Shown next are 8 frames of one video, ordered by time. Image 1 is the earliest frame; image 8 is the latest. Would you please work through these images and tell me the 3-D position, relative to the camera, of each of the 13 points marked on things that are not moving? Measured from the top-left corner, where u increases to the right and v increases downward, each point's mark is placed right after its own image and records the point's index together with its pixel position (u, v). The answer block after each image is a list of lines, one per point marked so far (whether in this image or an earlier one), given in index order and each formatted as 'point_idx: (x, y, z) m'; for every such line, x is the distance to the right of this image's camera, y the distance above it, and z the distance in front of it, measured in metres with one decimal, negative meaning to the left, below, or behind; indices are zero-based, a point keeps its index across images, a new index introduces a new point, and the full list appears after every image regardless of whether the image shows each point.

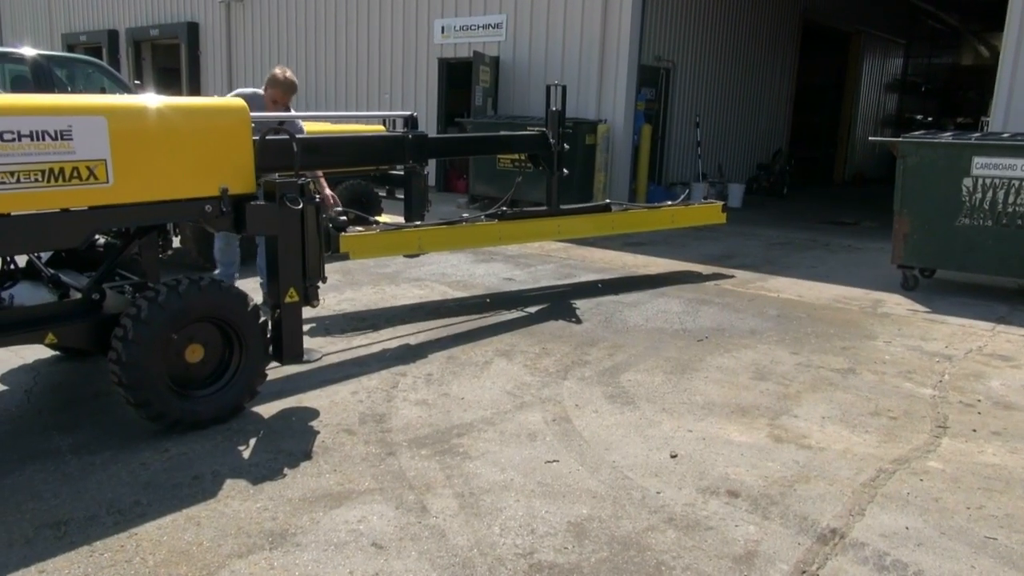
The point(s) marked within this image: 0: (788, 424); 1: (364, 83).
0: (+1.5, -0.7, +4.1) m
1: (-2.7, +3.9, +14.7) m
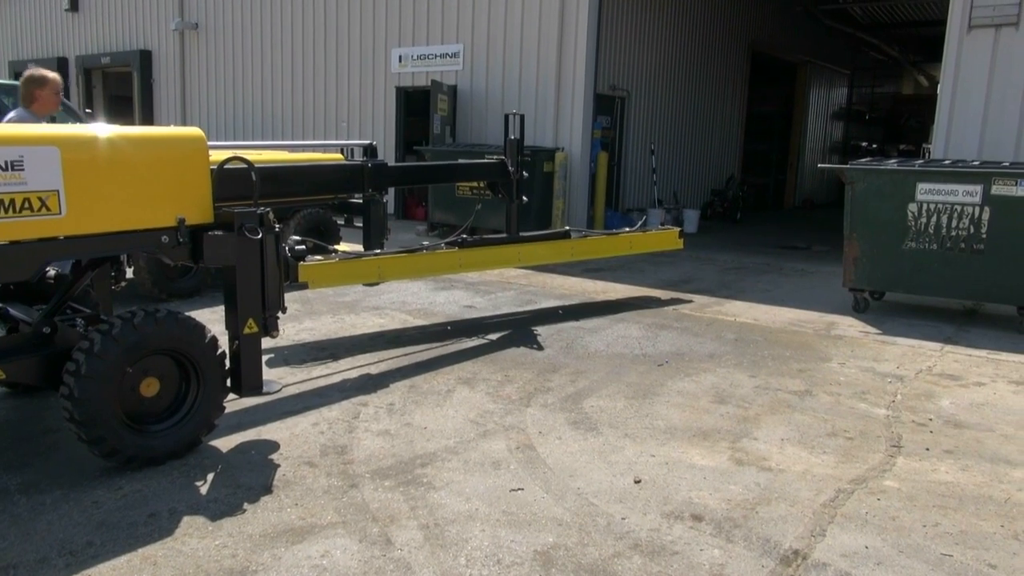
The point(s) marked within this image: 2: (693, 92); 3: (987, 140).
0: (+1.3, -0.8, +4.2) m
1: (-3.5, +3.3, +14.6) m
2: (+3.7, +4.1, +16.3) m
3: (+5.2, +1.6, +8.7) m
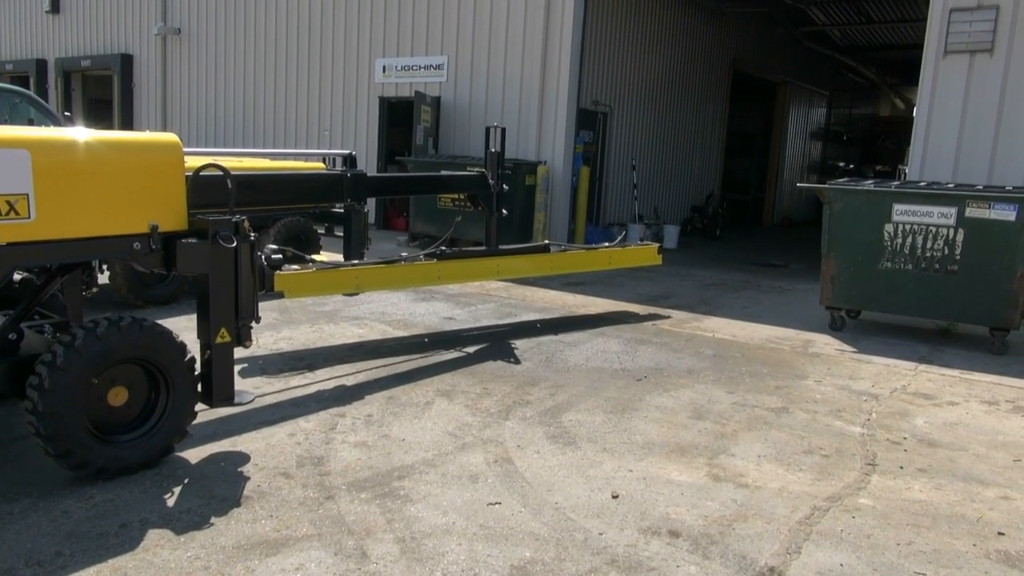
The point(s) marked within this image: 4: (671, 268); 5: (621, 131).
0: (+1.1, -0.9, +4.2) m
1: (-3.8, +3.2, +14.6) m
2: (+3.4, +3.7, +16.5) m
3: (+5.0, +1.4, +8.9) m
4: (+2.3, +0.3, +11.4) m
5: (+2.0, +2.9, +14.6) m
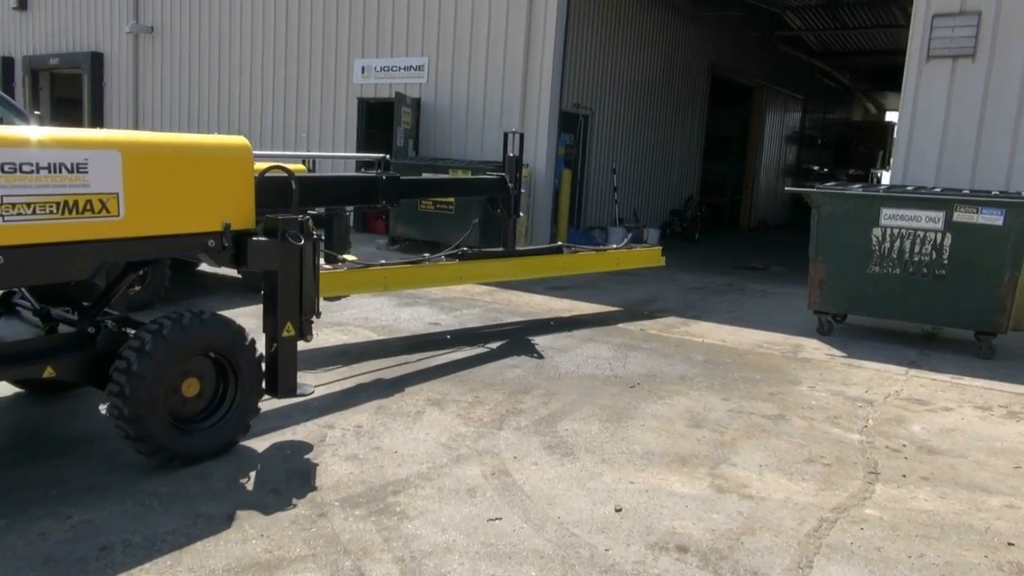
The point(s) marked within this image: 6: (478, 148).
0: (+1.1, -1.0, +4.1) m
1: (-4.2, +3.1, +14.3) m
2: (+3.0, +3.7, +16.5) m
3: (+4.9, +1.3, +8.9) m
4: (+2.0, +0.2, +11.3) m
5: (+1.6, +2.8, +14.5) m
6: (-0.5, +2.2, +12.2) m
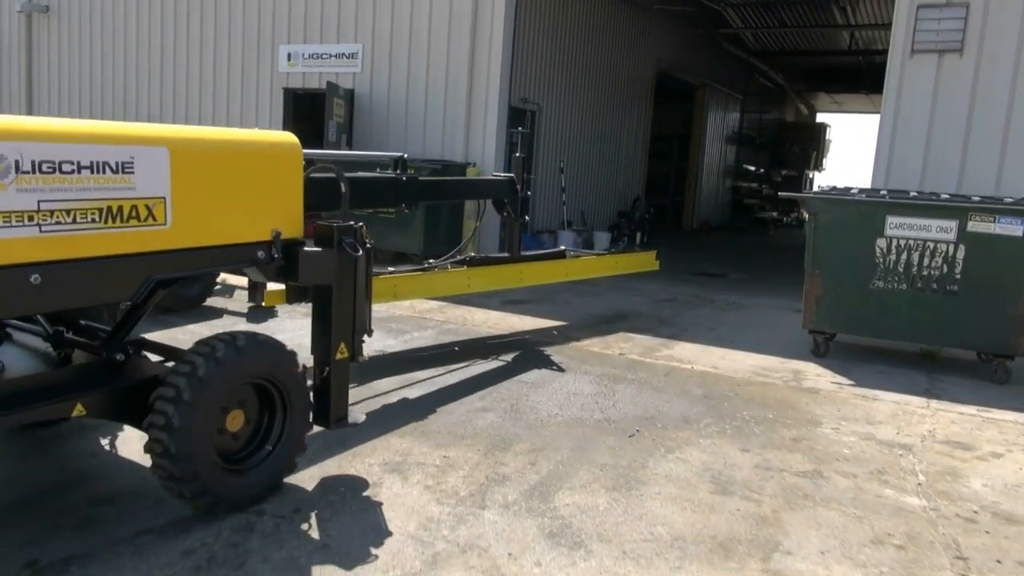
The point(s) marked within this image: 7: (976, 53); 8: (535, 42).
0: (+1.1, -1.1, +3.2) m
1: (-5.2, +2.9, +12.9) m
2: (+1.8, +3.6, +15.7) m
3: (+4.4, +1.2, +8.3) m
4: (+1.3, +0.1, +10.4) m
5: (+0.6, +2.7, +13.6) m
6: (-1.3, +2.0, +11.1) m
7: (+4.8, +2.4, +8.1) m
8: (+0.4, +3.9, +12.5) m
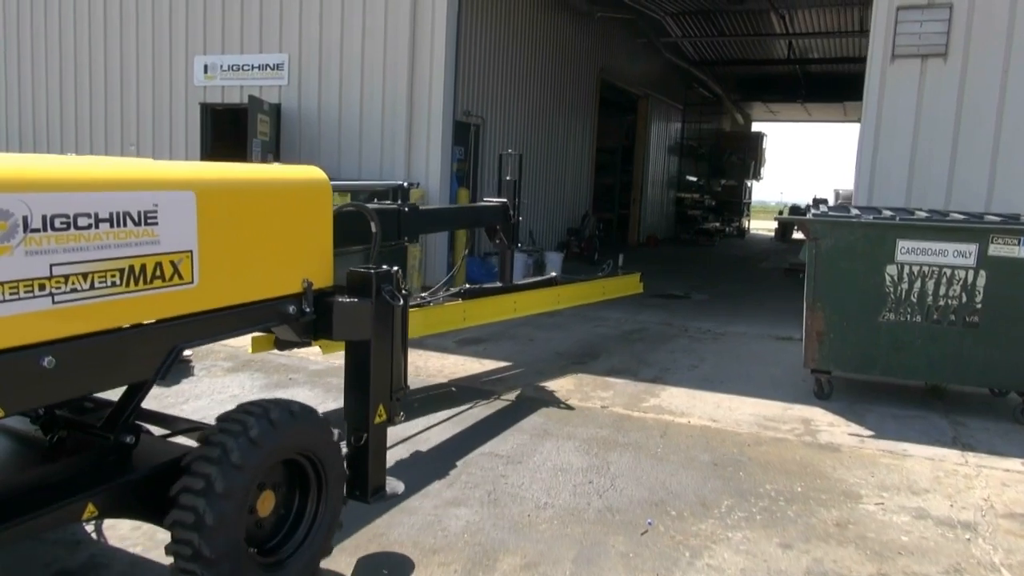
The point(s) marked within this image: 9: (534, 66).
0: (+1.1, -1.4, +2.3) m
1: (-6.0, +2.3, +11.5) m
2: (+0.7, +3.1, +14.8) m
3: (+3.9, +1.0, +7.7) m
4: (+0.8, -0.3, +9.5) m
5: (-0.3, +2.3, +12.7) m
6: (-2.0, +1.6, +10.0) m
7: (+4.3, +2.2, +7.5) m
8: (-0.5, +3.5, +11.6) m
9: (+0.4, +3.9, +13.9) m
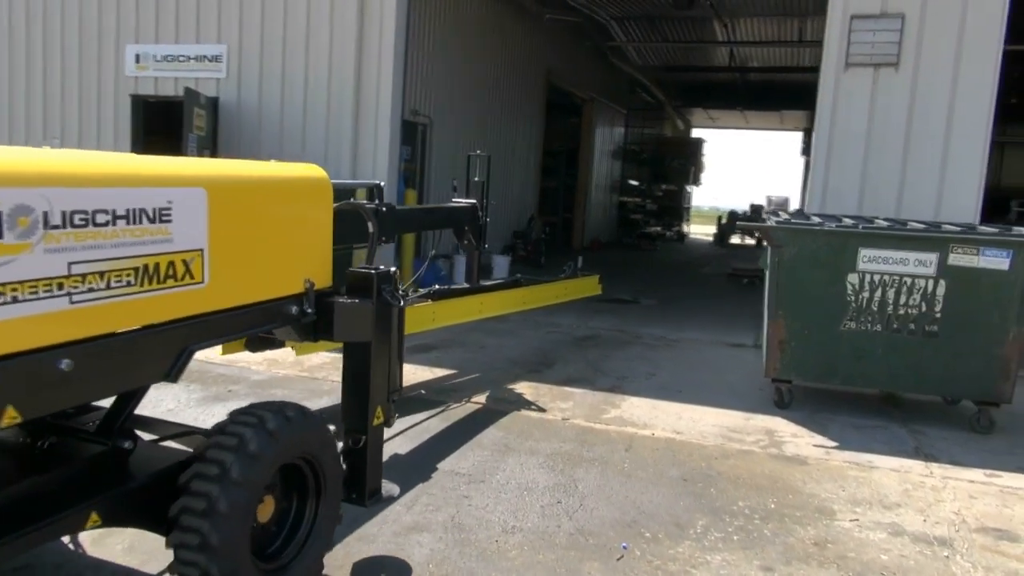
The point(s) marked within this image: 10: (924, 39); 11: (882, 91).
0: (+1.1, -1.4, +2.1) m
1: (-6.7, +2.3, +10.7) m
2: (-0.3, +3.1, +14.6) m
3: (+3.5, +0.9, +7.7) m
4: (+0.2, -0.3, +9.3) m
5: (-1.1, +2.2, +12.4) m
6: (-2.6, +1.5, +9.6) m
7: (+3.8, +2.1, +7.6) m
8: (-1.2, +3.4, +11.3) m
9: (-0.5, +3.8, +13.6) m
10: (+3.9, +2.4, +7.5) m
11: (+3.6, +1.9, +7.6) m
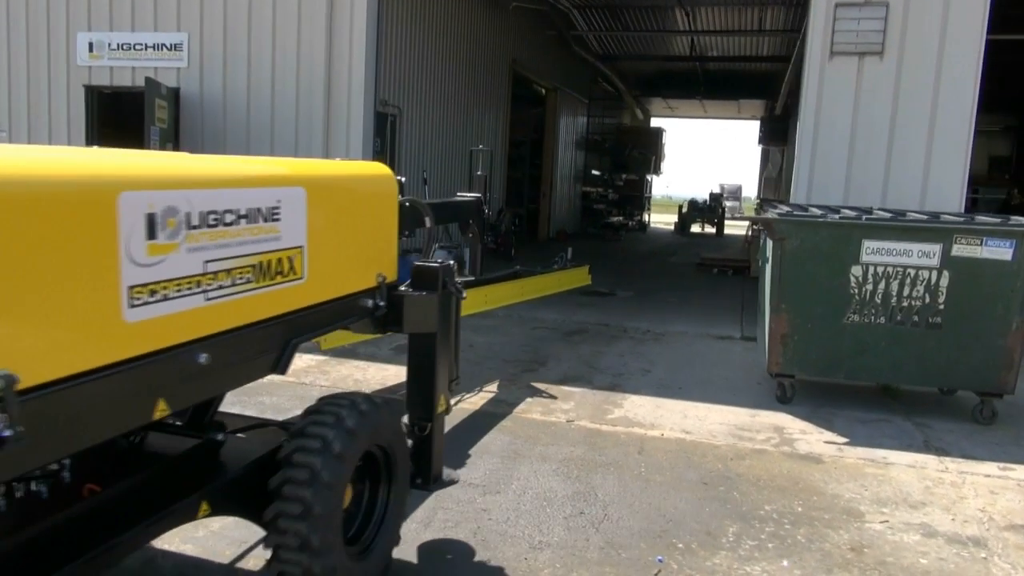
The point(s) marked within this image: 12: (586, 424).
0: (+1.3, -1.4, +2.0) m
1: (-7.0, +2.3, +10.1) m
2: (-0.9, +3.2, +14.3) m
3: (+3.3, +1.0, +7.7) m
4: (-0.1, -0.3, +9.1) m
5: (-1.5, +2.3, +12.1) m
6: (-2.9, +1.5, +9.2) m
7: (+3.7, +2.2, +7.5) m
8: (-1.6, +3.5, +11.0) m
9: (-1.0, +3.9, +13.3) m
10: (+3.8, +2.5, +7.5) m
11: (+3.4, +2.0, +7.6) m
12: (+0.5, -0.9, +5.1) m
